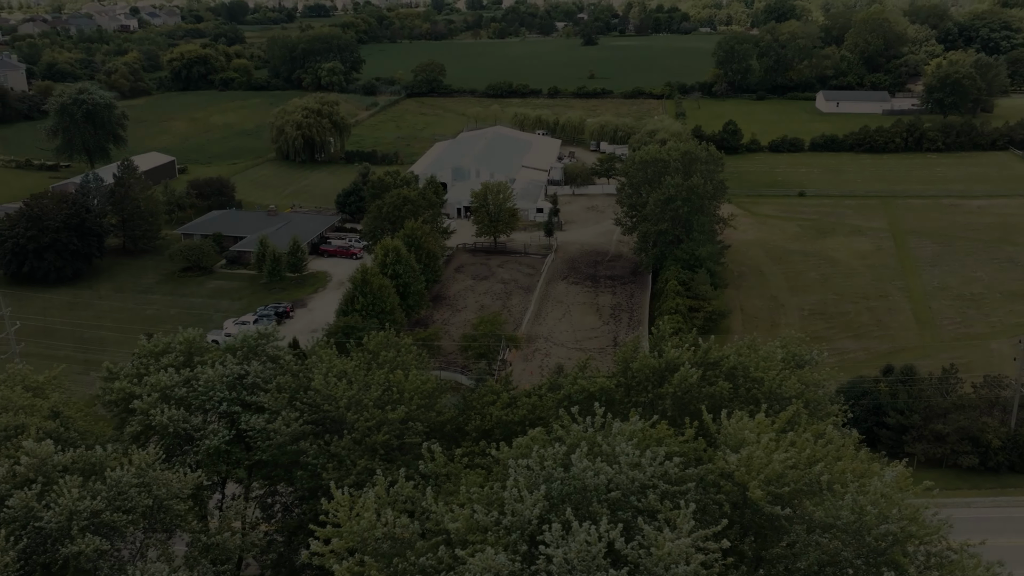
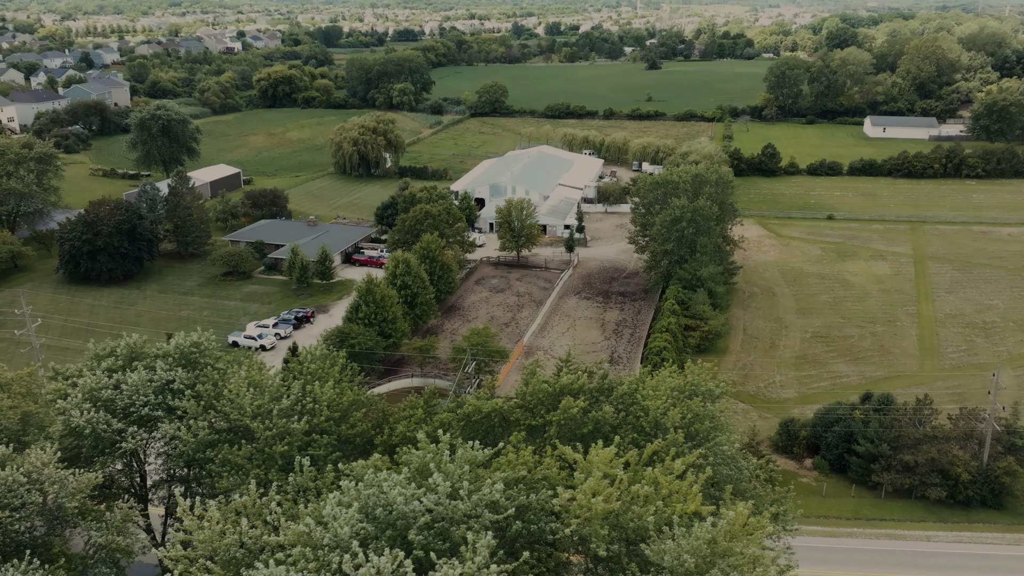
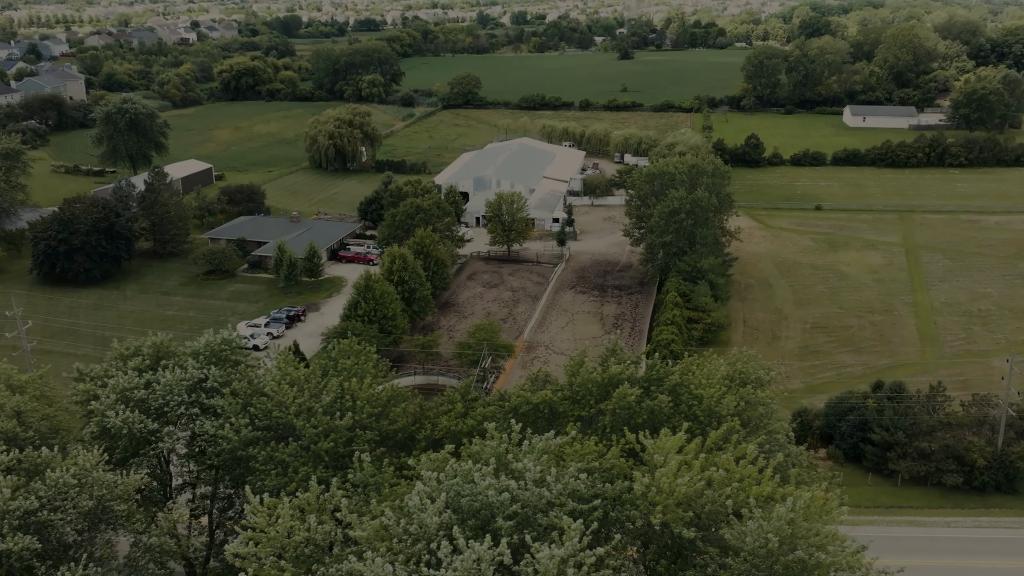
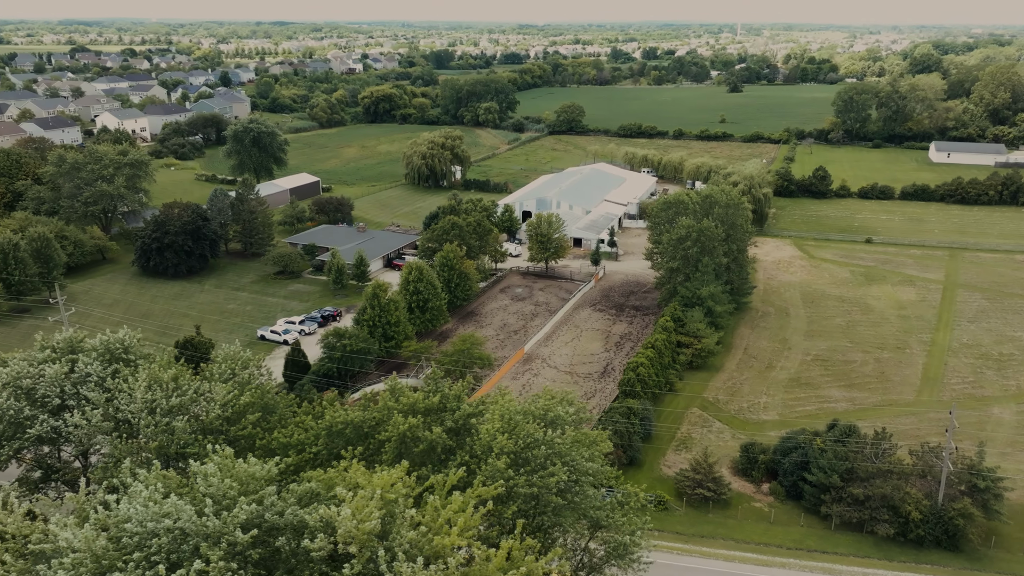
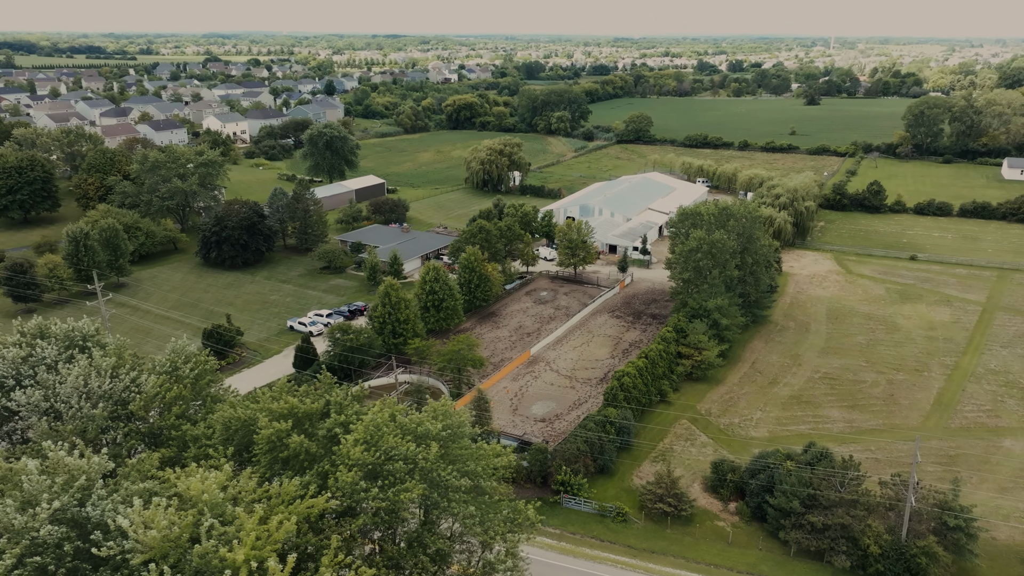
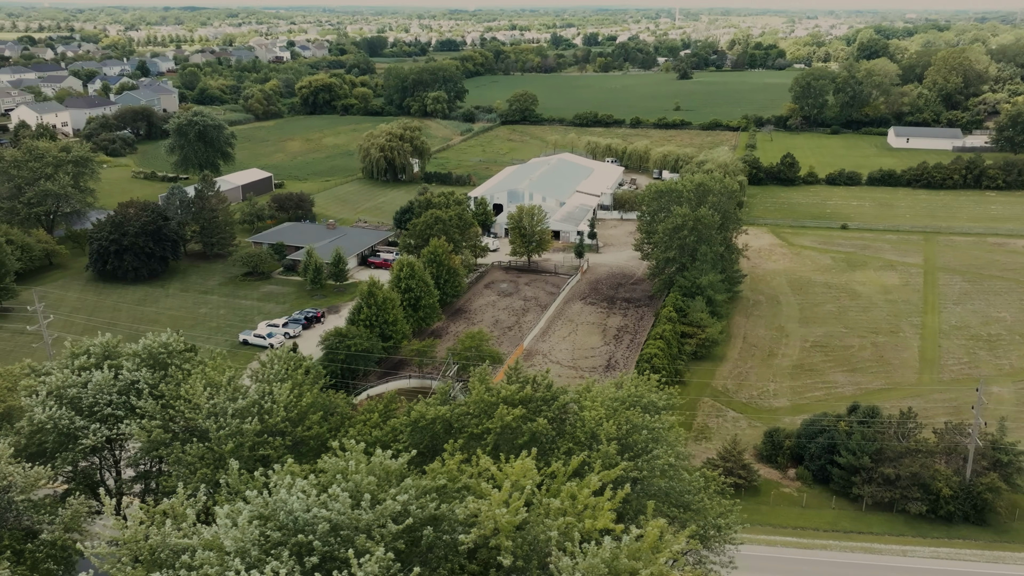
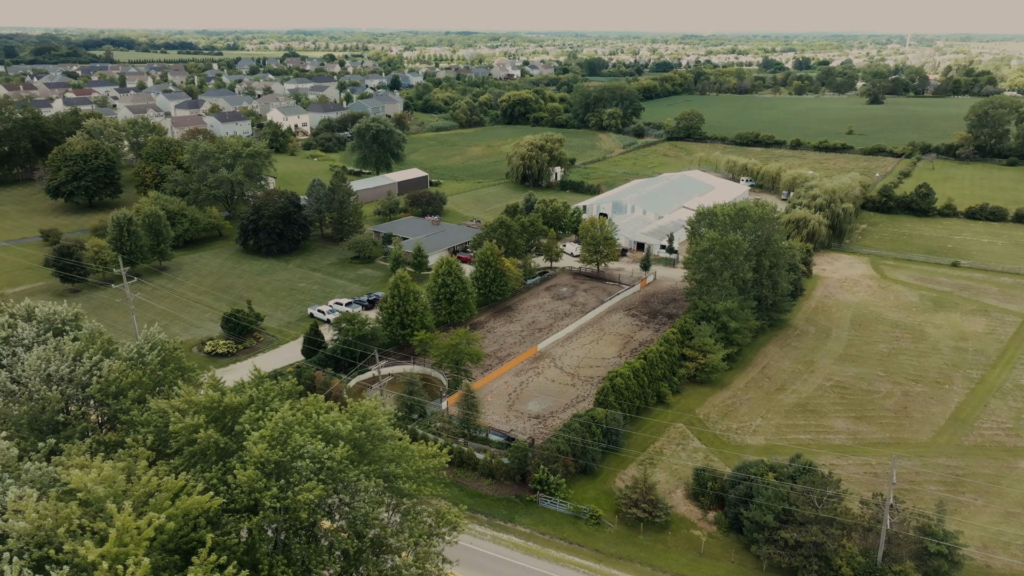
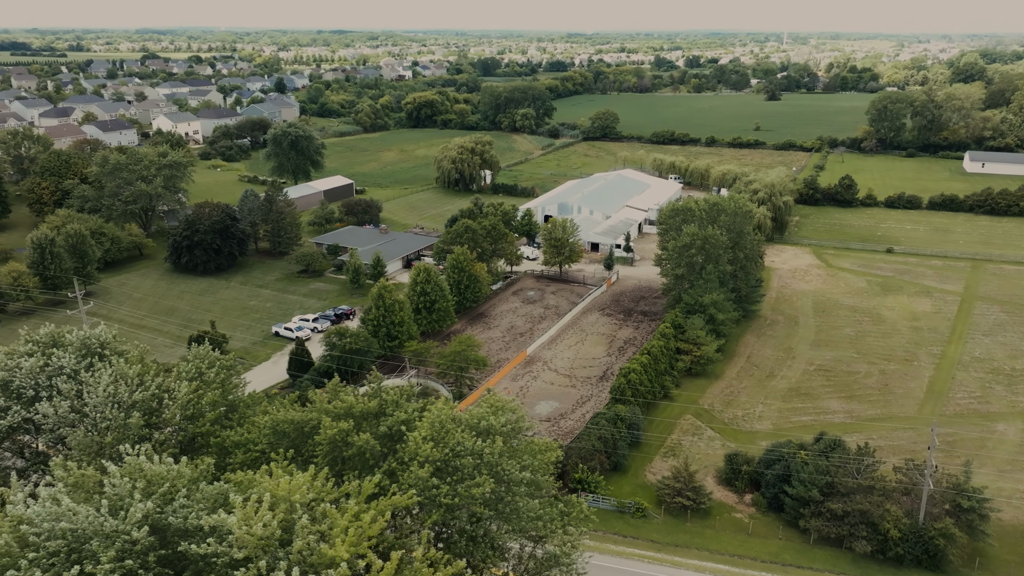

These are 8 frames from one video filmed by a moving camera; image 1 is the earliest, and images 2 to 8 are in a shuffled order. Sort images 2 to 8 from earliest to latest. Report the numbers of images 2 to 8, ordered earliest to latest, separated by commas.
3, 2, 6, 4, 8, 5, 7
